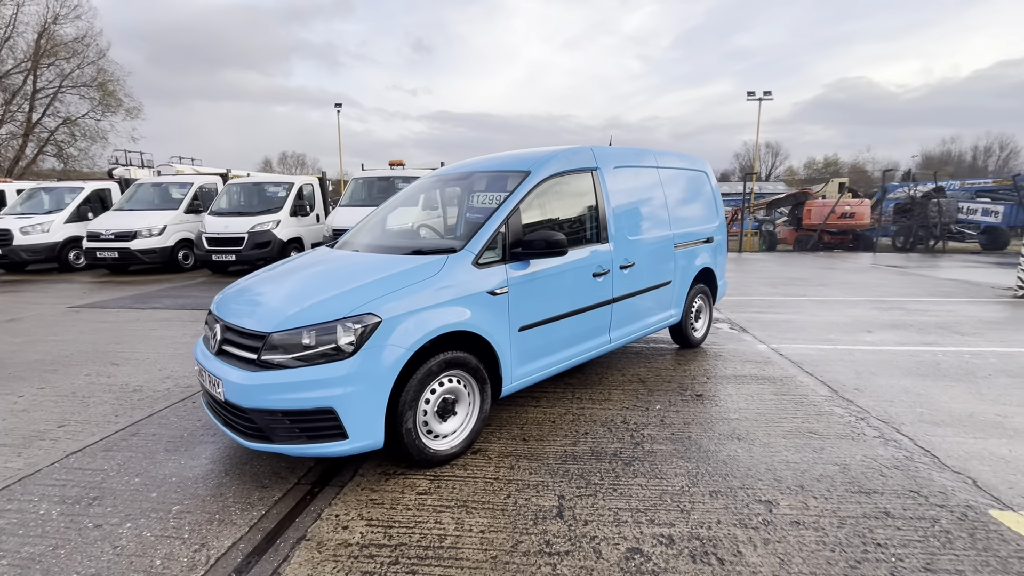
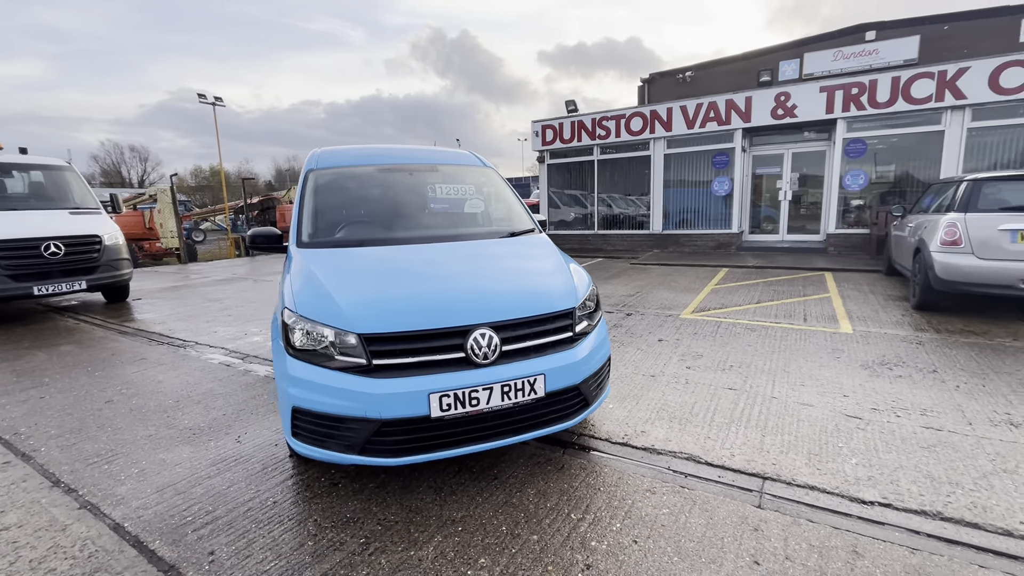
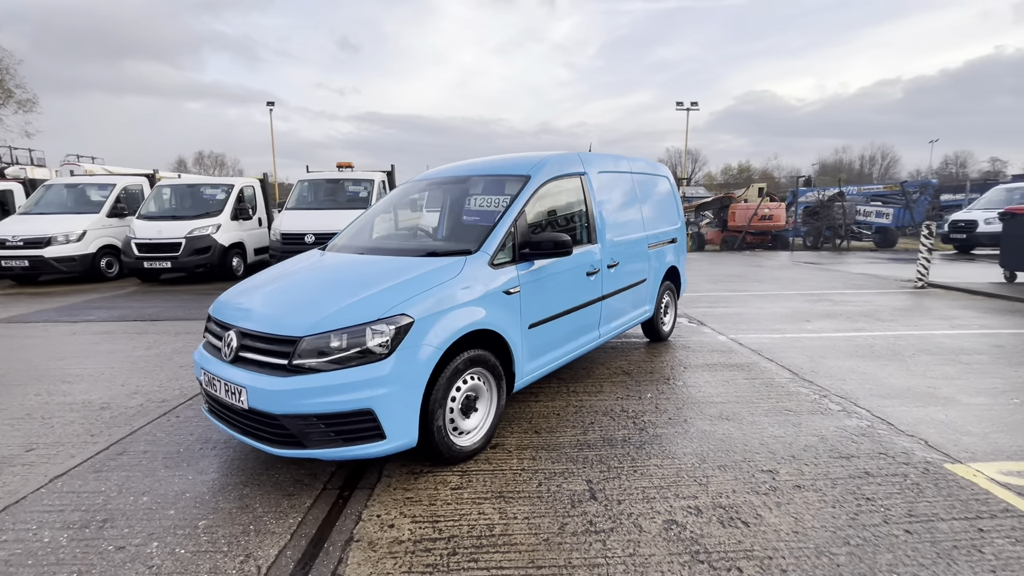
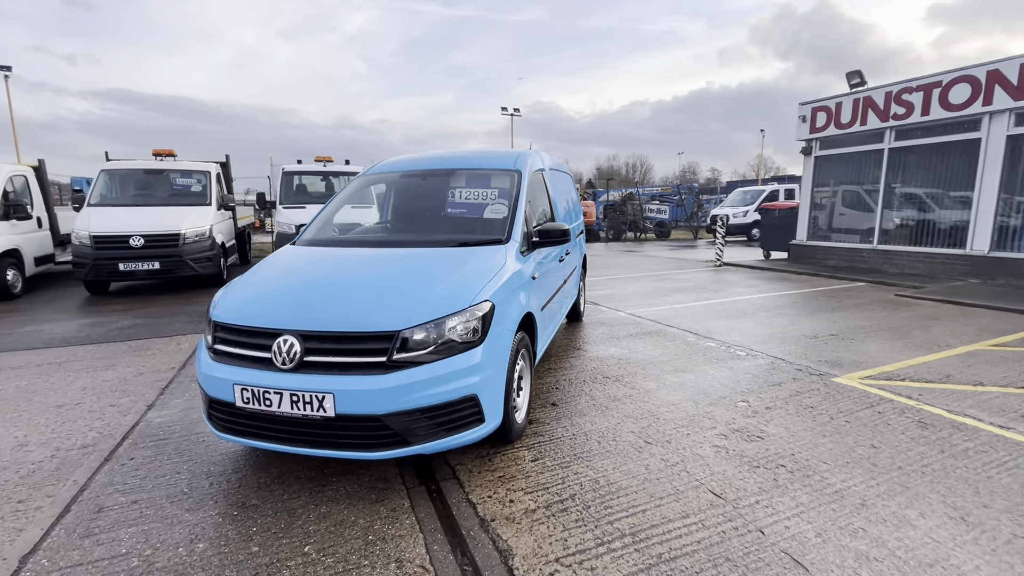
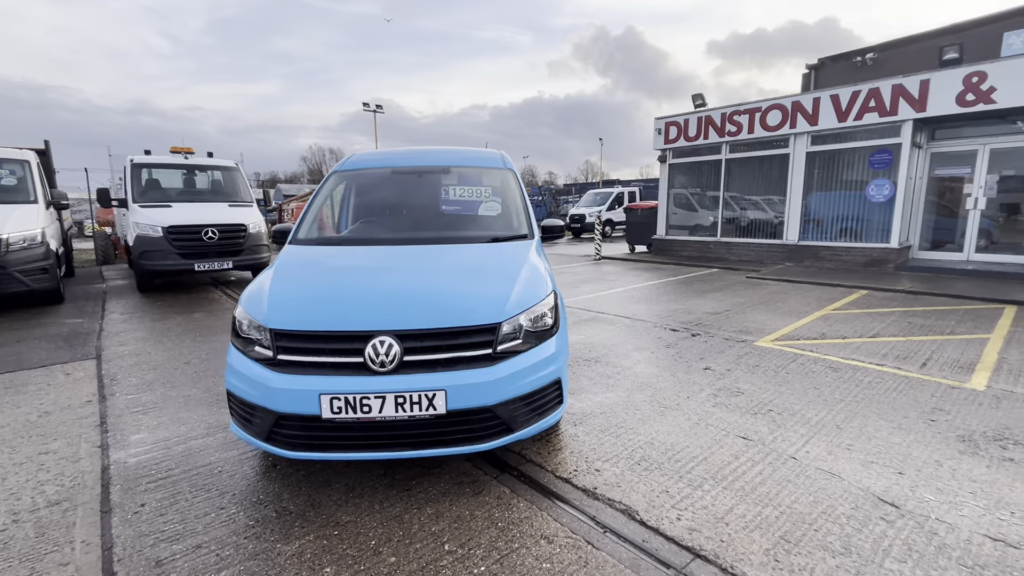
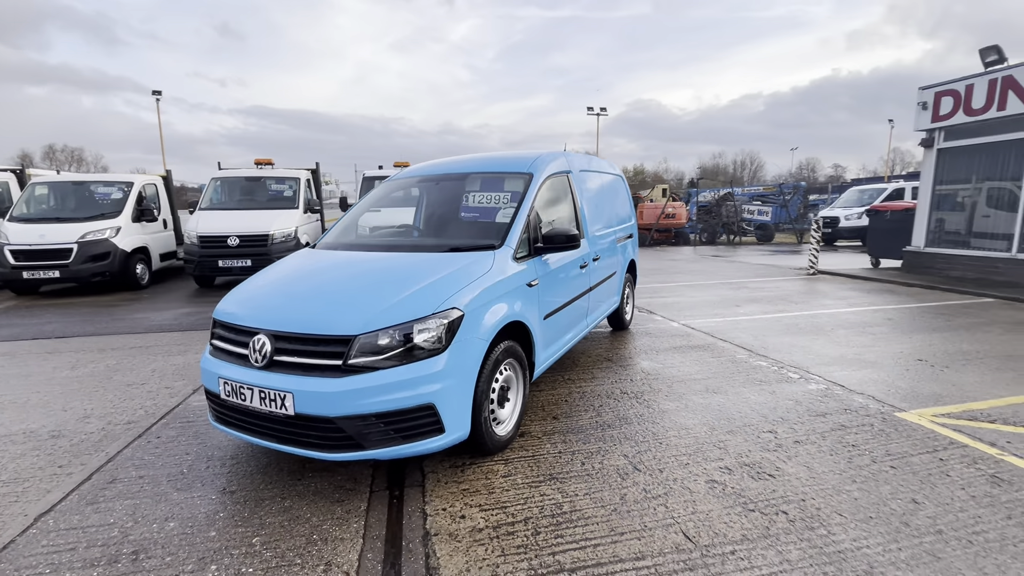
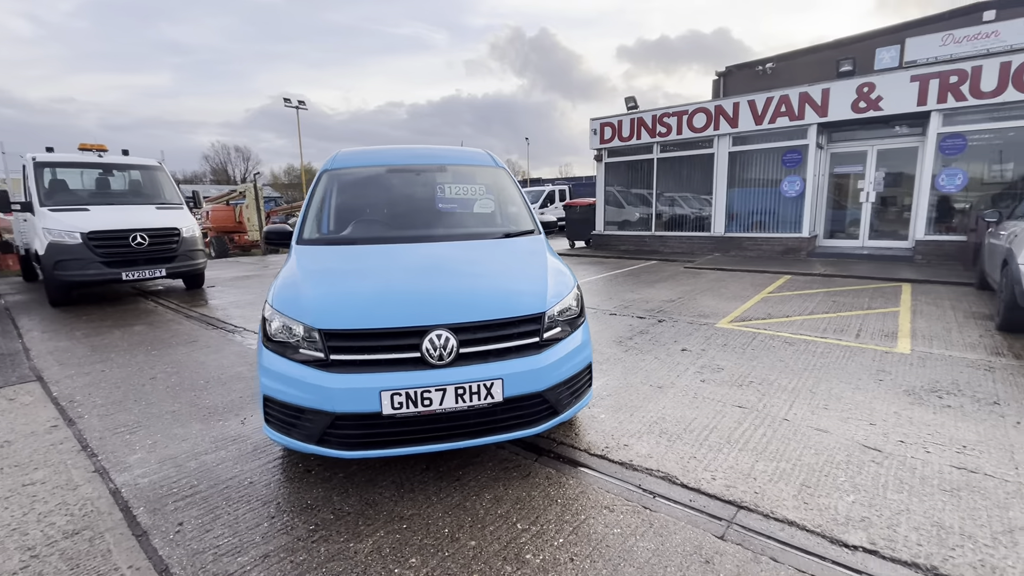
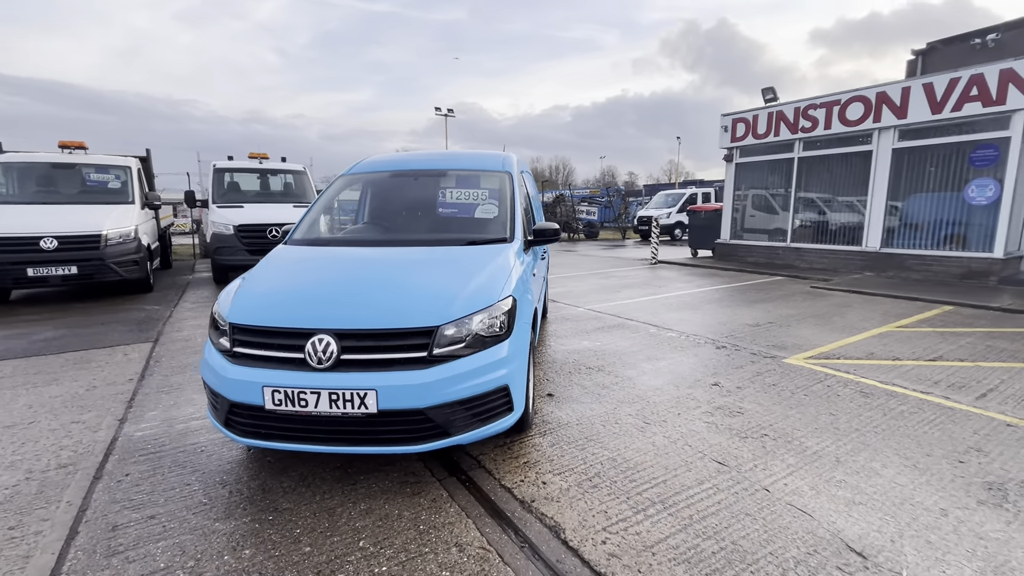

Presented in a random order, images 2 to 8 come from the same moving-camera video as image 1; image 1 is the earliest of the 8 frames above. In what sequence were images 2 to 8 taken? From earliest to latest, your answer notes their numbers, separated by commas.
3, 6, 4, 8, 5, 7, 2
